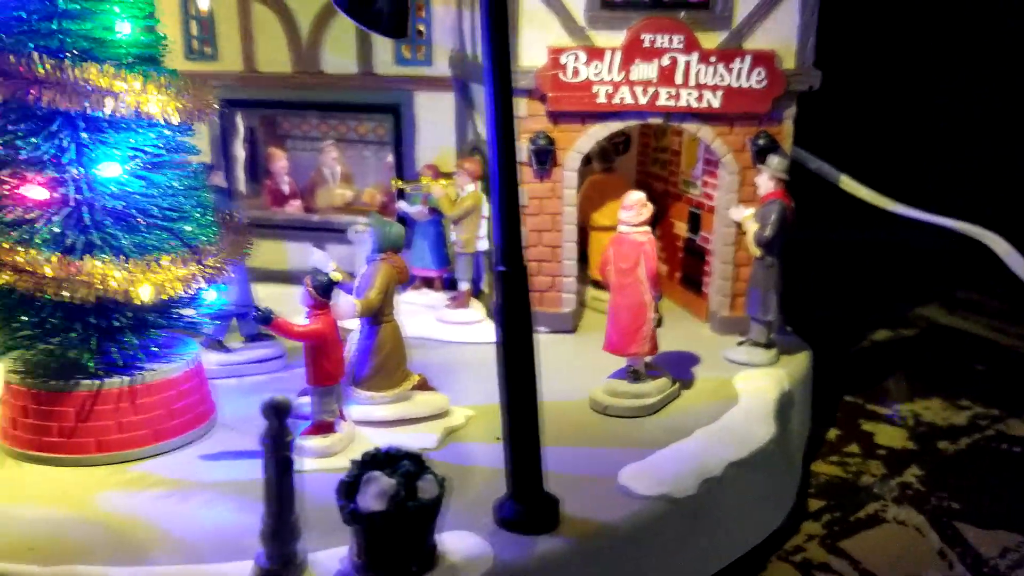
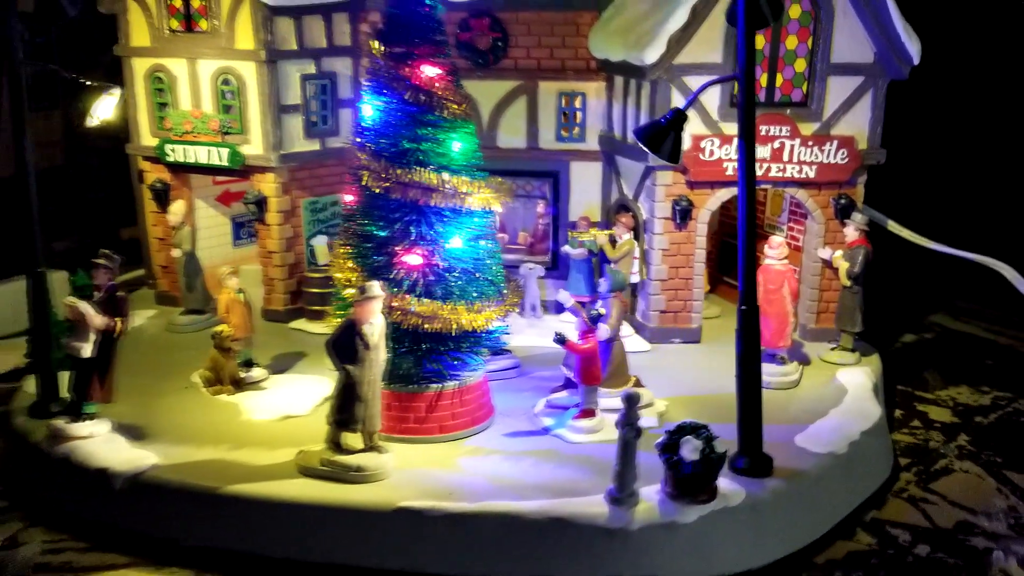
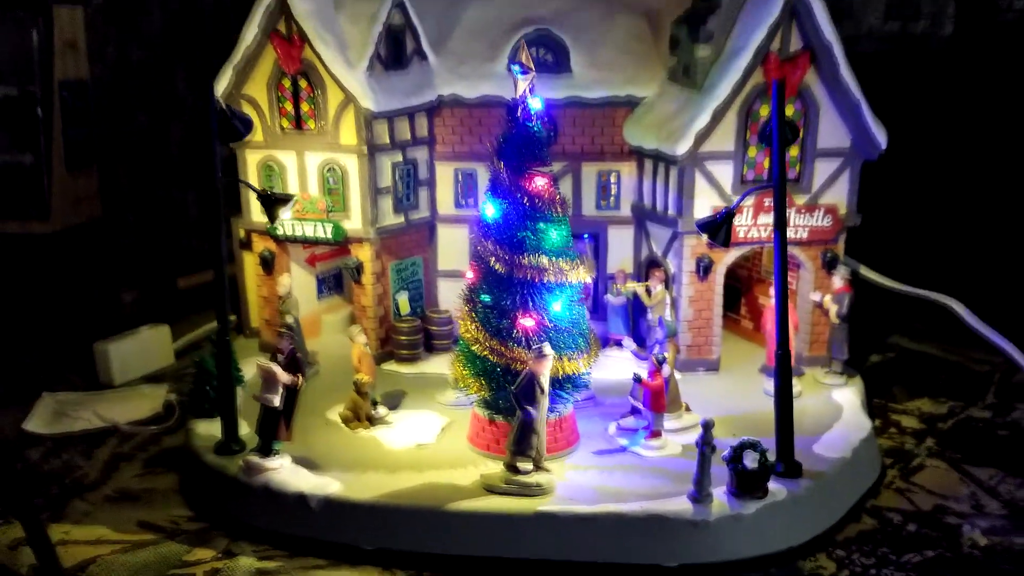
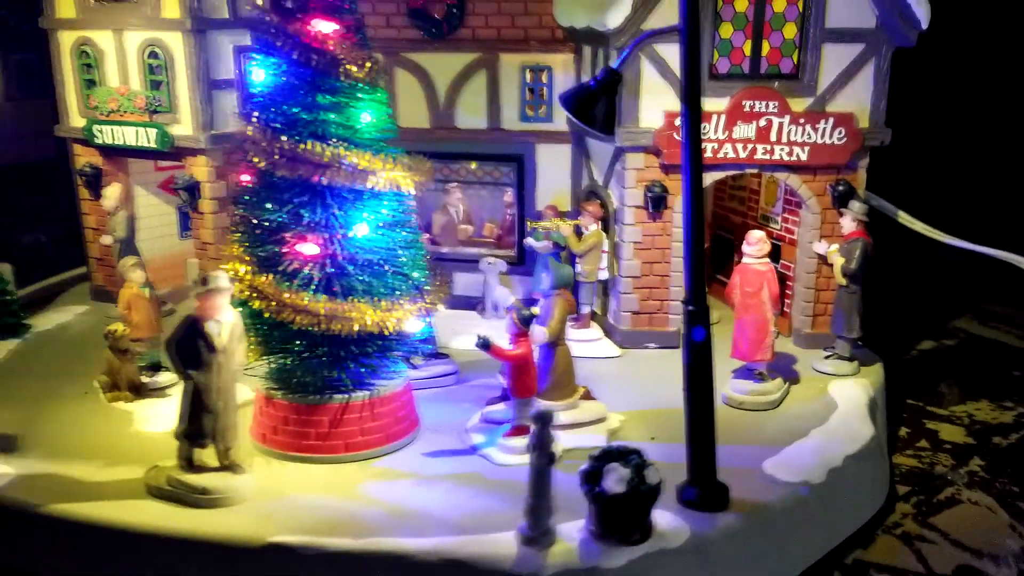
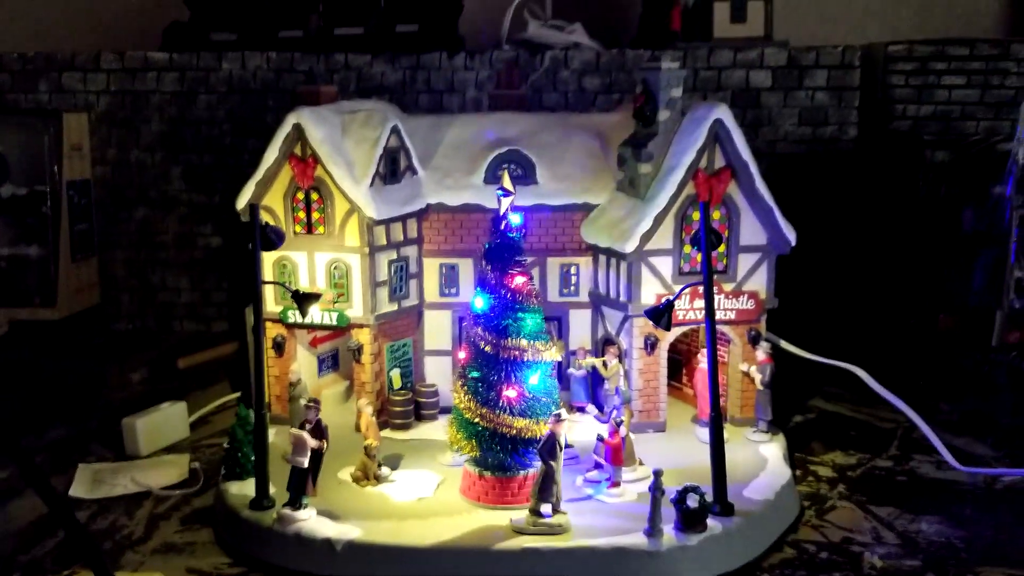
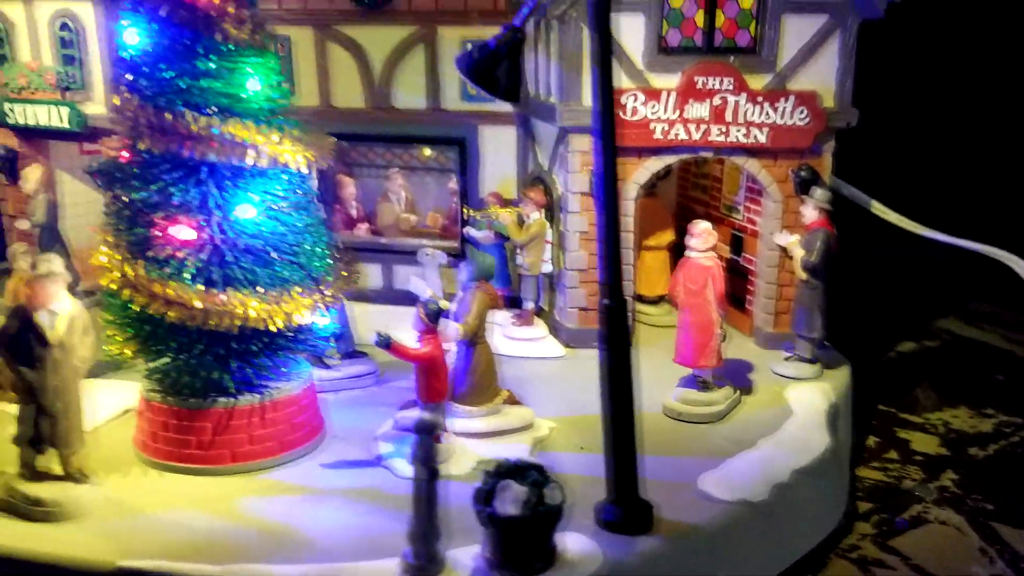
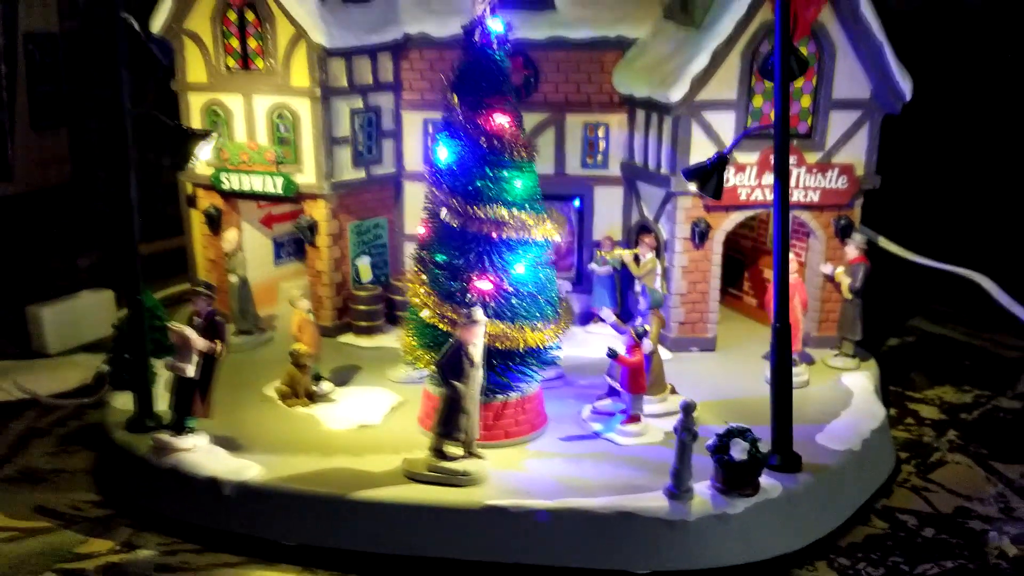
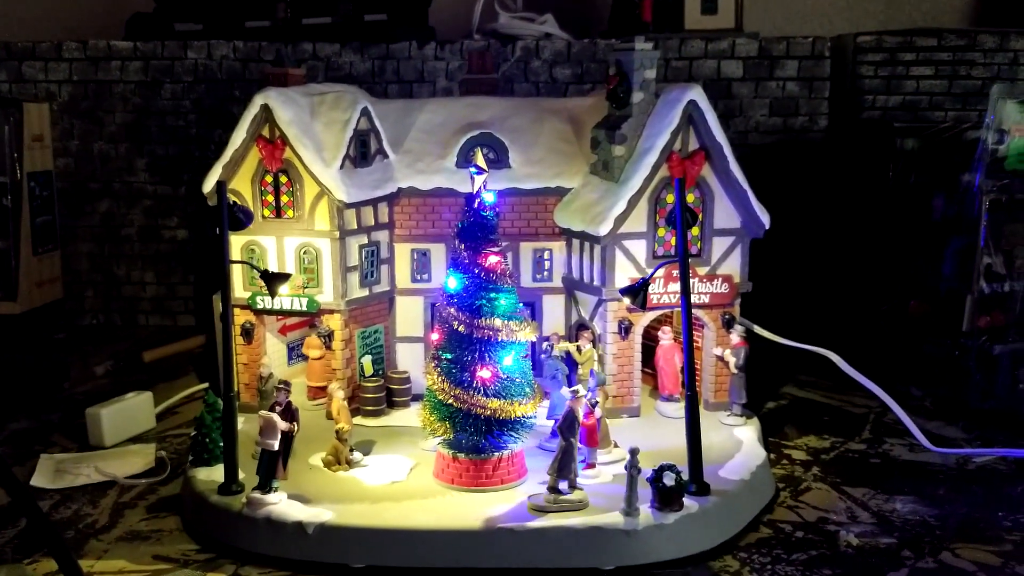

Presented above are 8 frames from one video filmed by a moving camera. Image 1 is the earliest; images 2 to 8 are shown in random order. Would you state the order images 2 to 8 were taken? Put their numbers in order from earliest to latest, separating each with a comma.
6, 4, 2, 7, 3, 5, 8
